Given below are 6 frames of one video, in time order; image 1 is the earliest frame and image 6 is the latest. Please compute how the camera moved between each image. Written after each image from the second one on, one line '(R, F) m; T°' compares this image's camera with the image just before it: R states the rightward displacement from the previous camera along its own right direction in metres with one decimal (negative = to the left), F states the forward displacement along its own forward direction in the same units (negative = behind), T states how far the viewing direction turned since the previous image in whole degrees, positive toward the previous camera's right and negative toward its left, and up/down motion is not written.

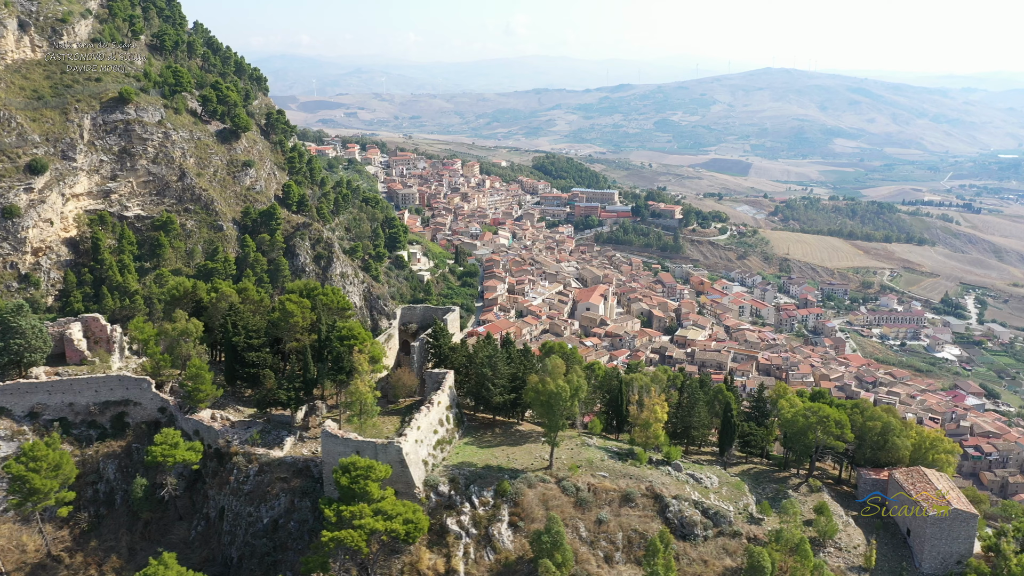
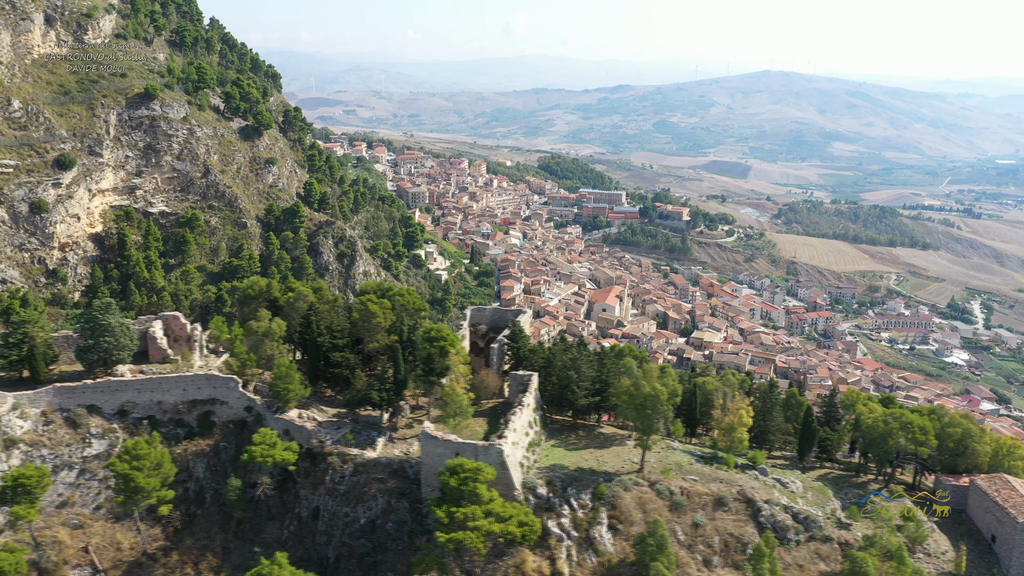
(-2.7, -0.1) m; 0°
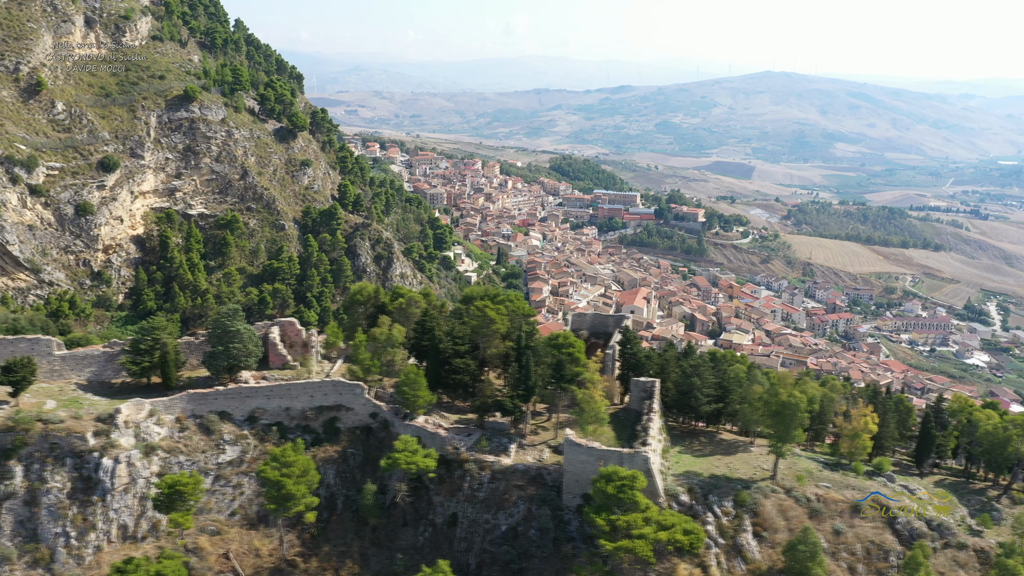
(-3.7, -0.1) m; 0°
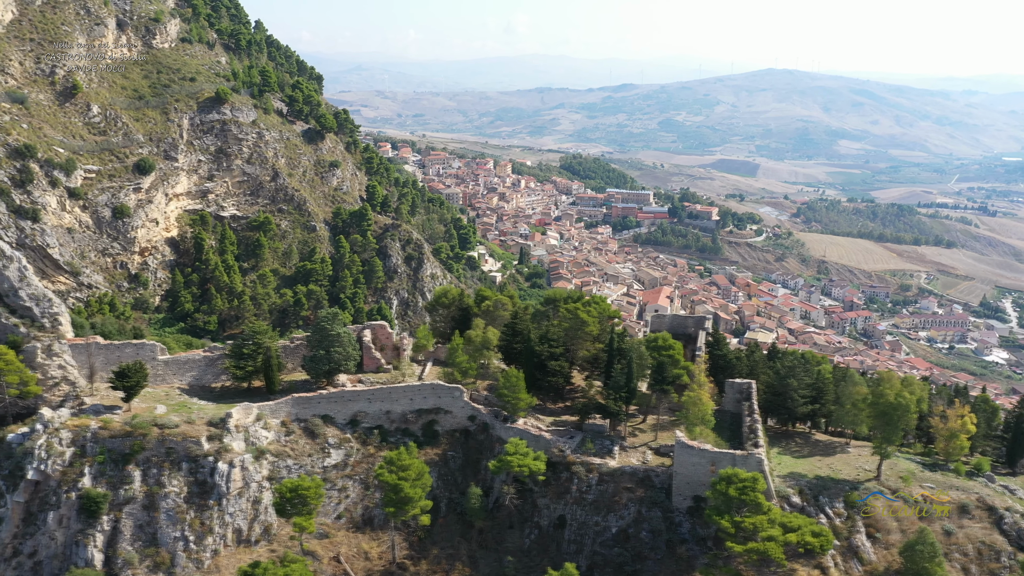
(-2.8, -0.1) m; 0°
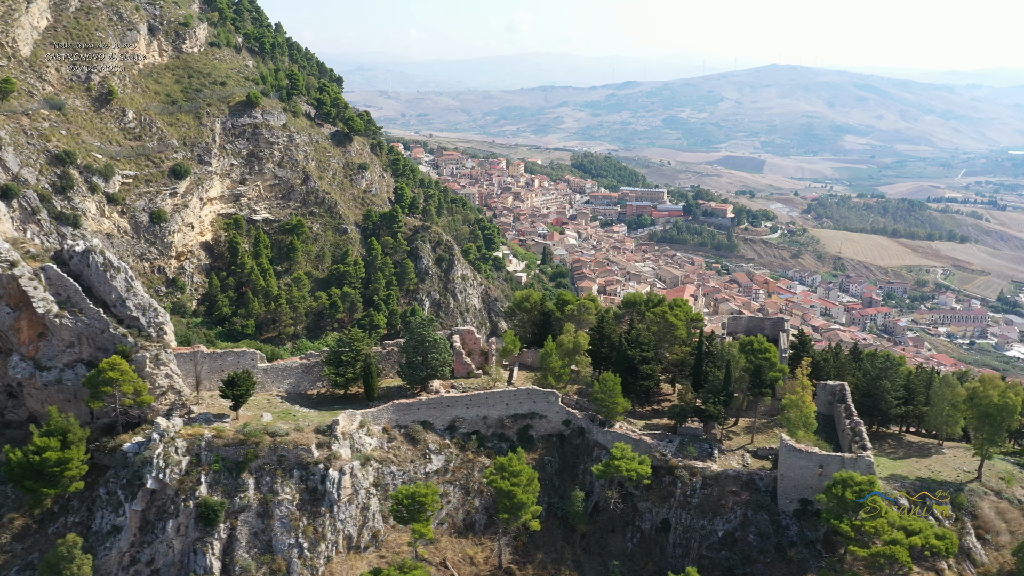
(-2.6, -0.1) m; 0°
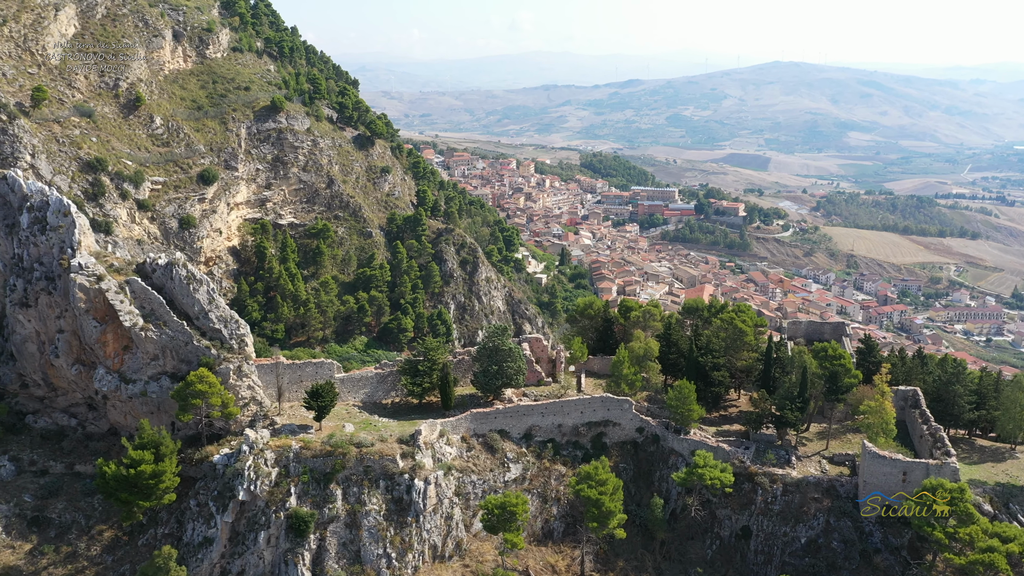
(-2.0, -0.1) m; 0°
